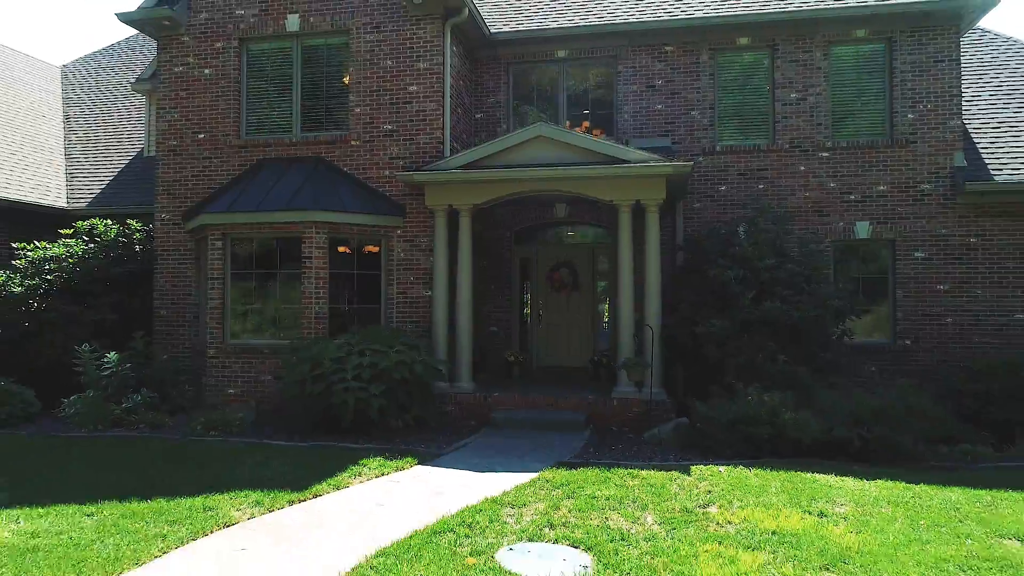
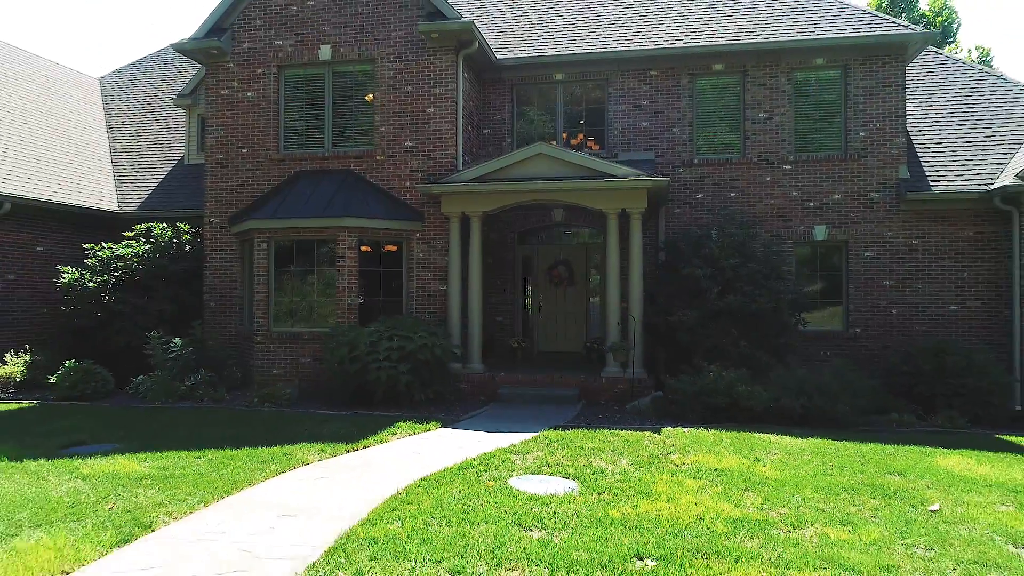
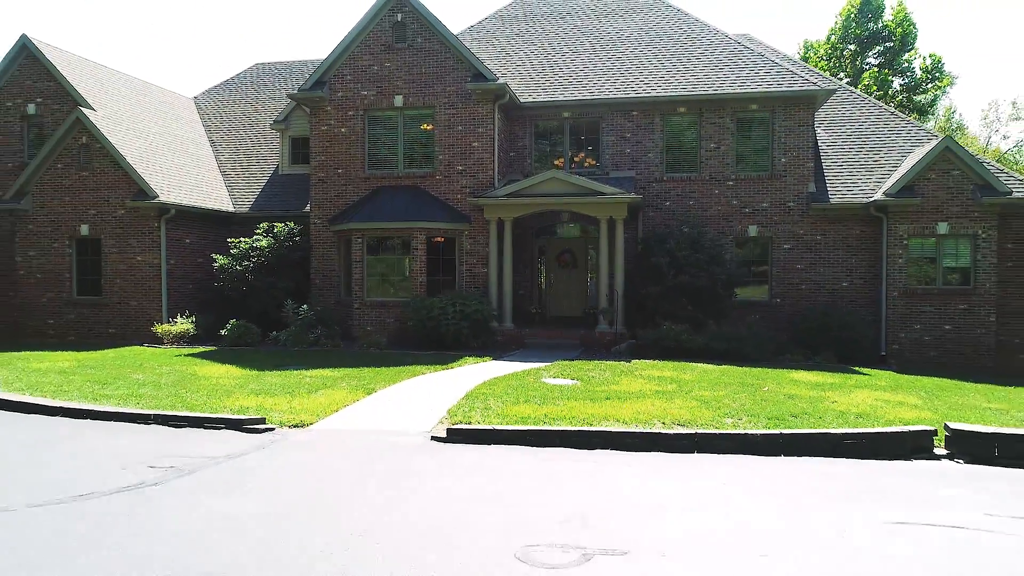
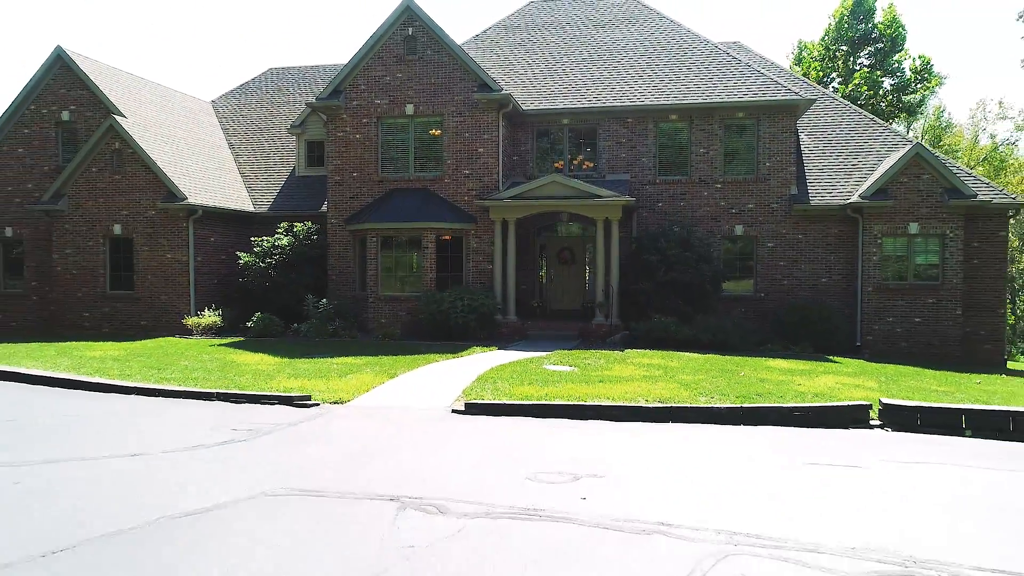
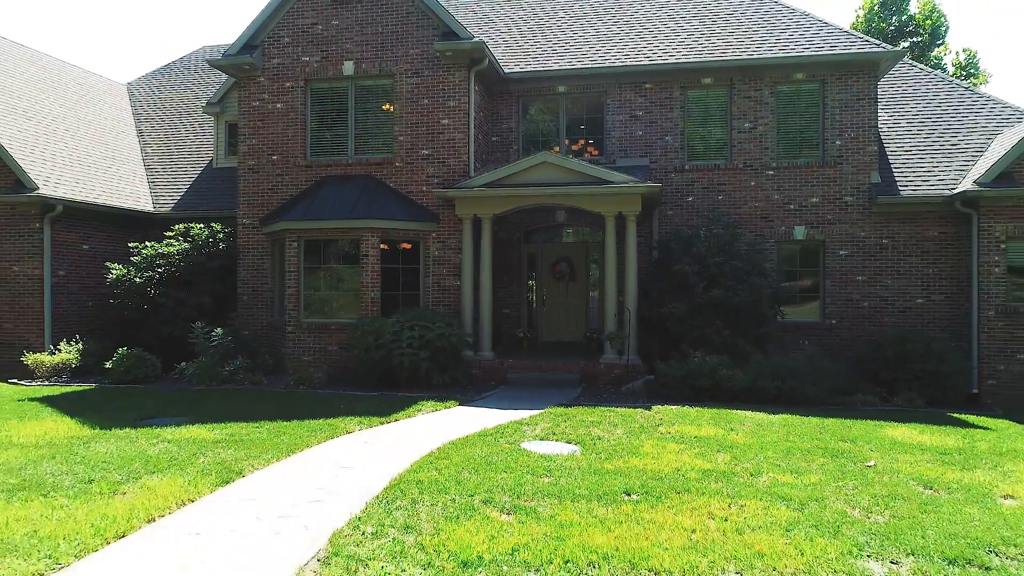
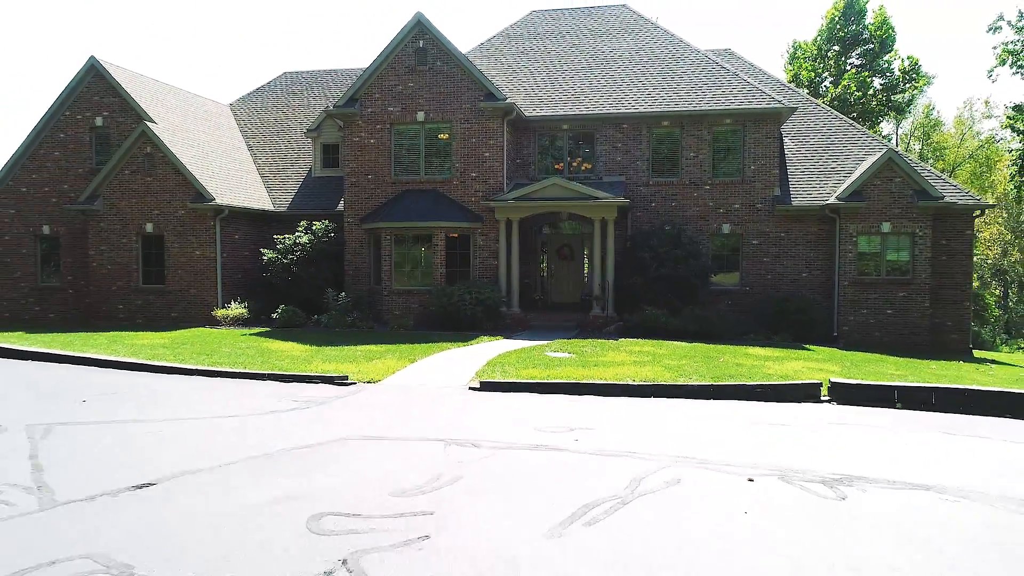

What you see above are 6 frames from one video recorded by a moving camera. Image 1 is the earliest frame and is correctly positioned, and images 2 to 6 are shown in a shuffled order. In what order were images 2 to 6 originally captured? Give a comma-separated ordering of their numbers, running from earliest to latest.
2, 5, 3, 4, 6
